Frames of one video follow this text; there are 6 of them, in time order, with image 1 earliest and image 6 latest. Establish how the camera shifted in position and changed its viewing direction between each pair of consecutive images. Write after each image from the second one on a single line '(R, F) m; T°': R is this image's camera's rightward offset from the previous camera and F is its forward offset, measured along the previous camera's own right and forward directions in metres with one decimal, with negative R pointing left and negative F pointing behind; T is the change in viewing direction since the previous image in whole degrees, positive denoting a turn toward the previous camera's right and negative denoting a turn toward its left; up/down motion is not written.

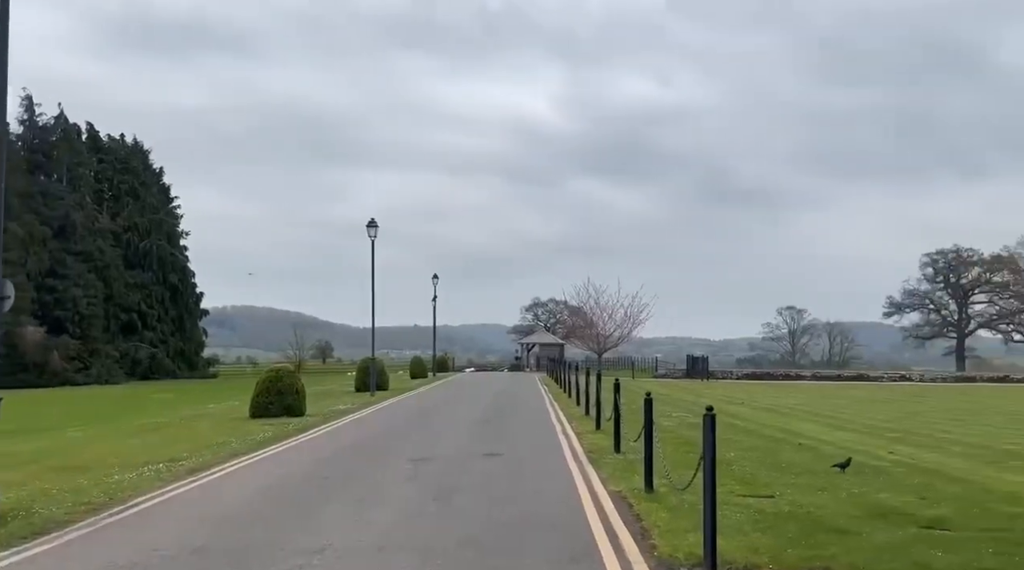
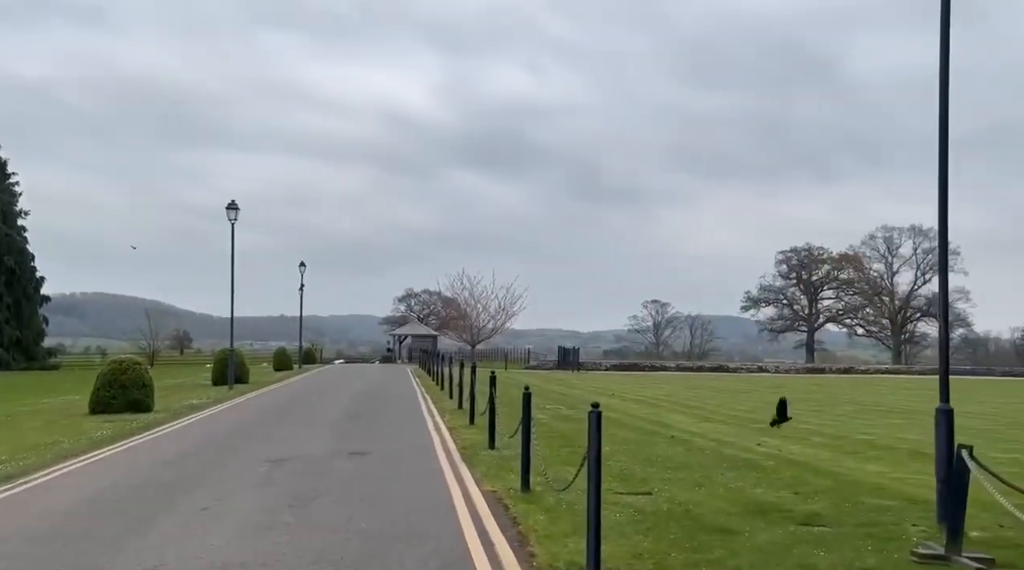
(0.0, +0.5) m; +7°
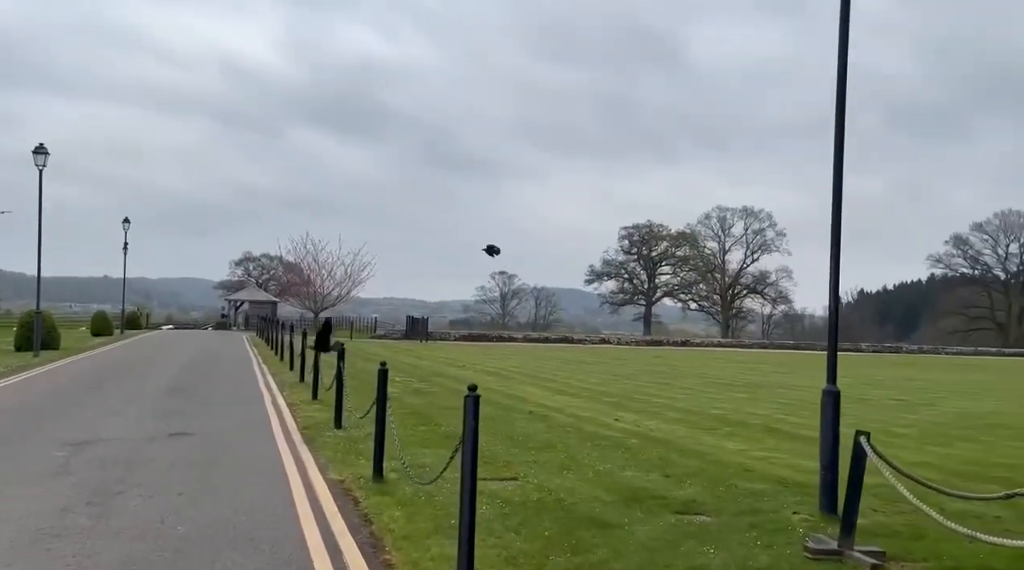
(-0.1, +1.1) m; +8°
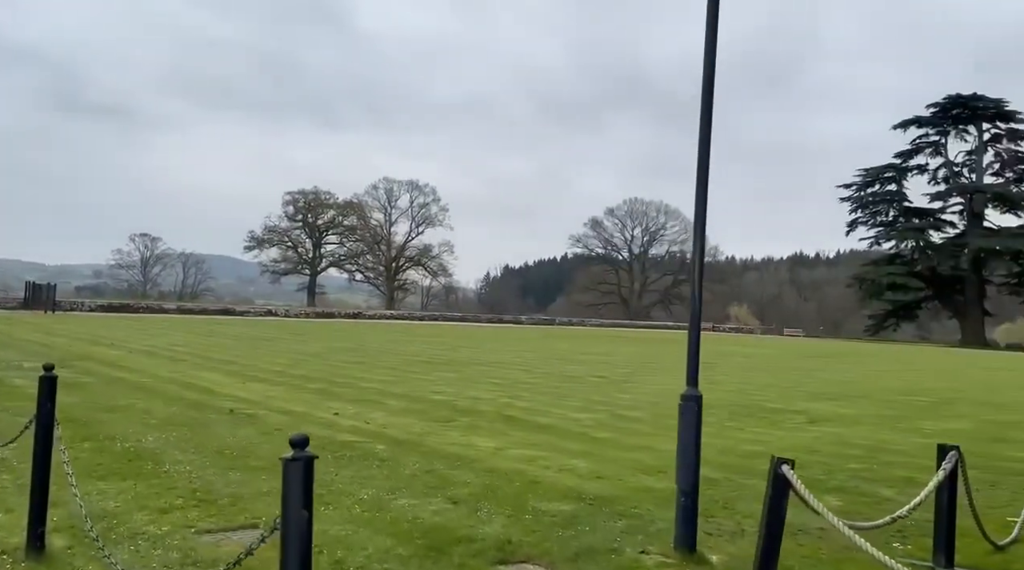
(-0.6, +2.9) m; +19°
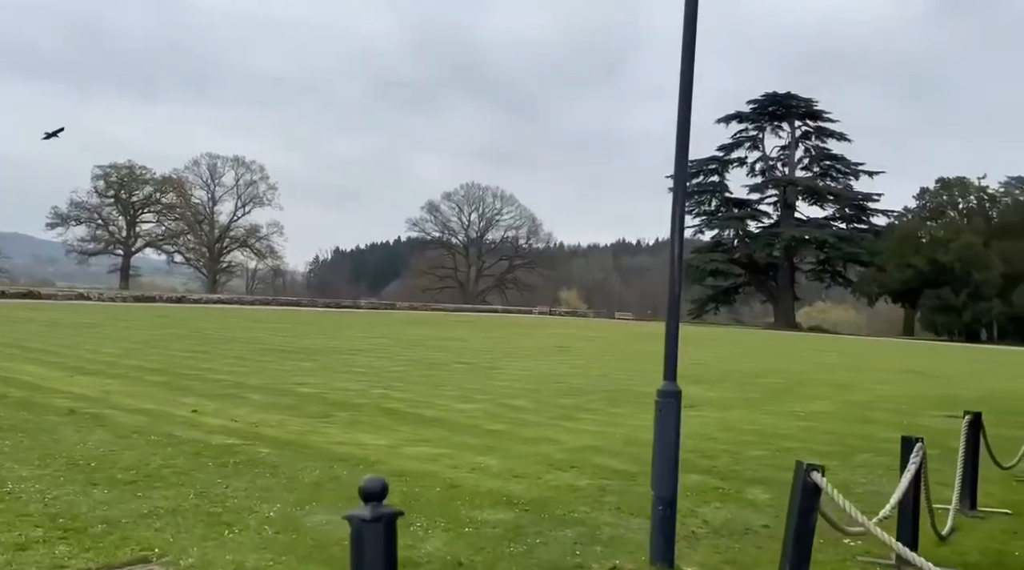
(-0.6, +1.1) m; +9°
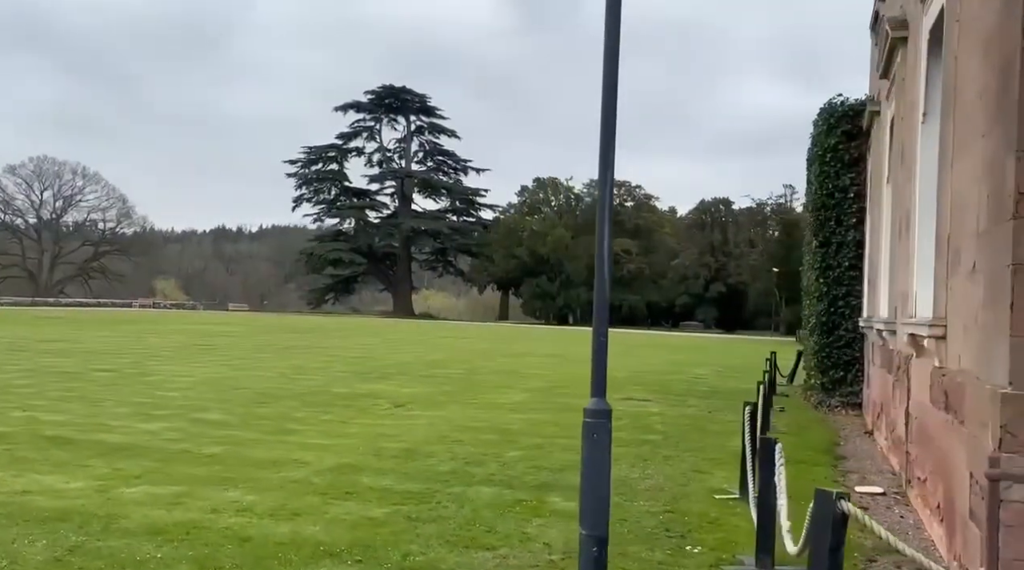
(-1.1, +1.3) m; +20°
